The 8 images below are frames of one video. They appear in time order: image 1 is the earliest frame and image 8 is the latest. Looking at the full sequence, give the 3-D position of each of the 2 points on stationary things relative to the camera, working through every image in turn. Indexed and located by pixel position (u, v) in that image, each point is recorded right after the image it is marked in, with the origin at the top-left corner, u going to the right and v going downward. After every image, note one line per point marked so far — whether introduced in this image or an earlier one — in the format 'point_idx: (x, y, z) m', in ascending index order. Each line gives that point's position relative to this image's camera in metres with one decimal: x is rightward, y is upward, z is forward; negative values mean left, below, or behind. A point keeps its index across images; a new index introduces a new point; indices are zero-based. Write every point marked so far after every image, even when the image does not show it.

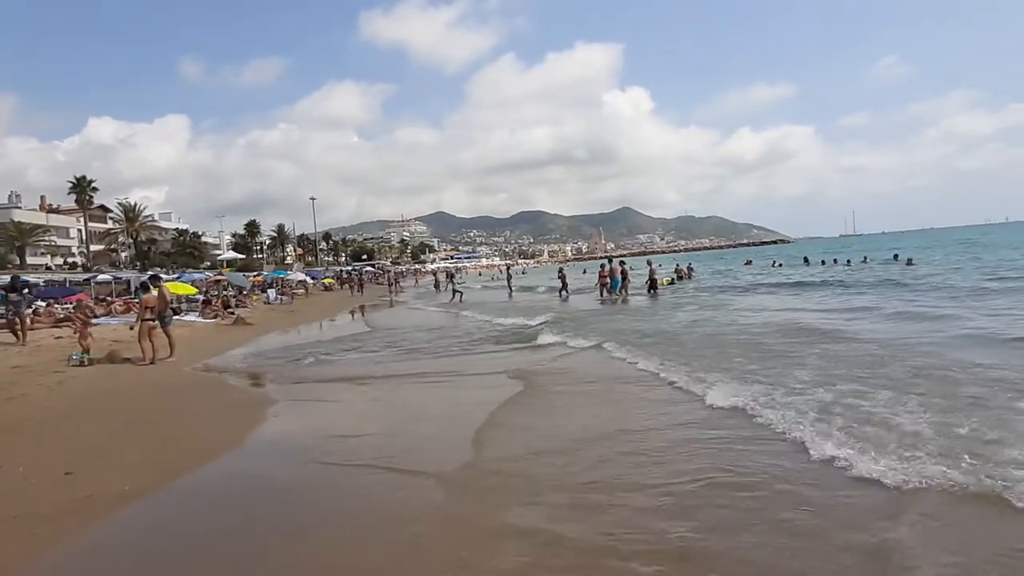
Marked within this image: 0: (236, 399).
0: (-4.3, -1.8, +10.4) m
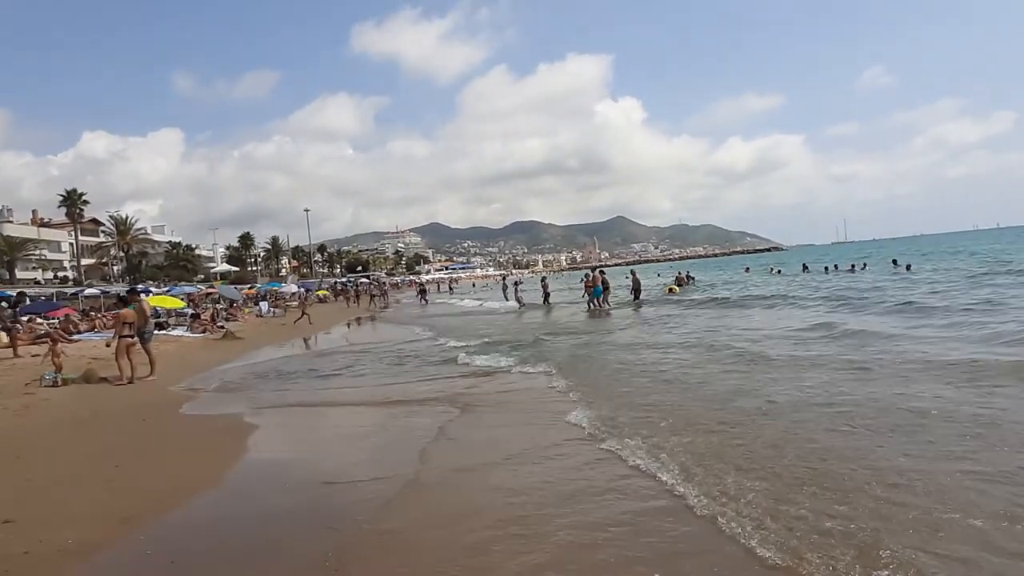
0: (-4.4, -2.0, +9.9) m
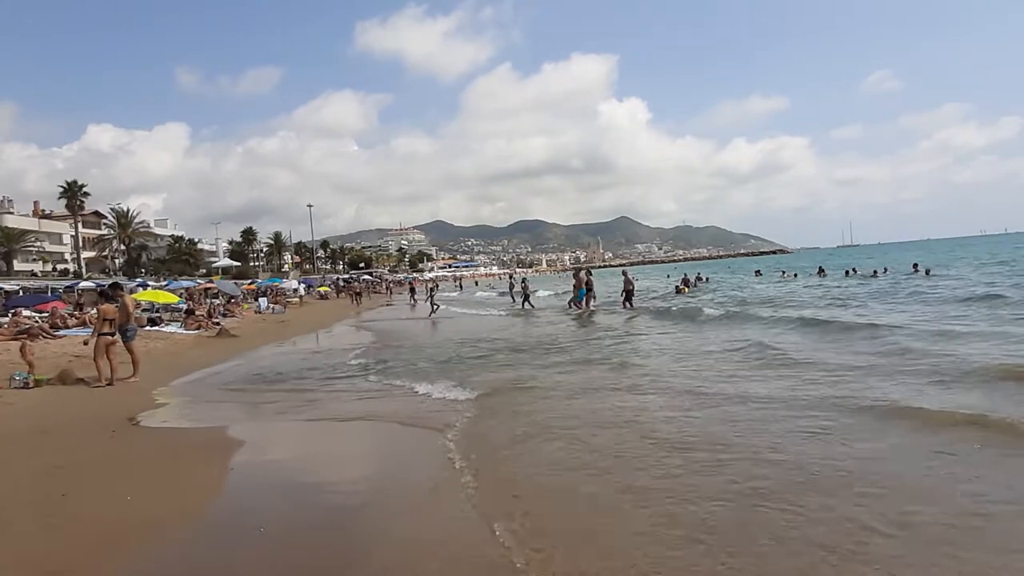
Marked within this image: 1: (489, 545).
0: (-4.1, -1.9, +8.7) m
1: (-0.2, -2.0, +5.2) m
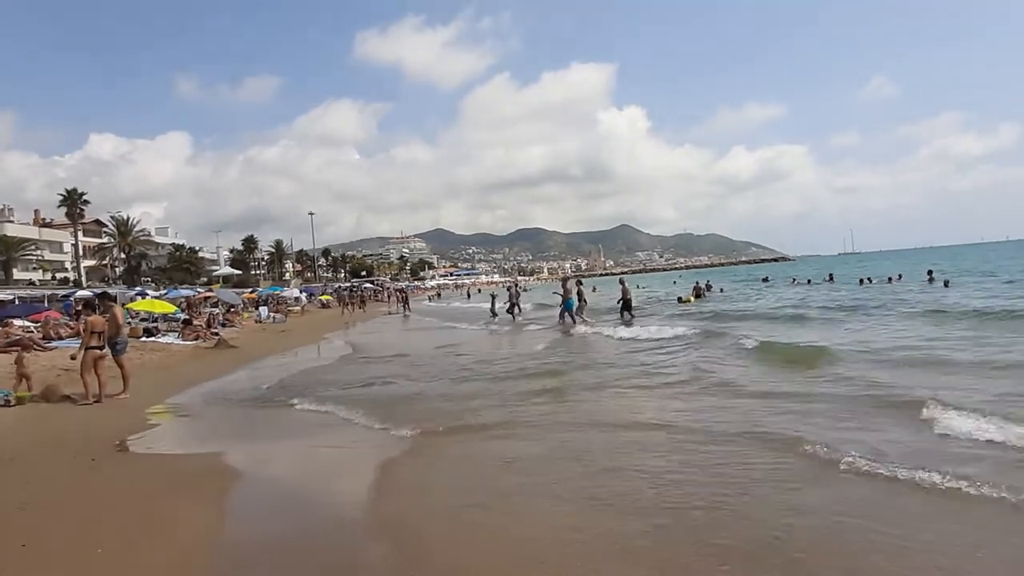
0: (-3.8, -2.1, +7.9) m
1: (+0.1, -2.1, +4.3) m
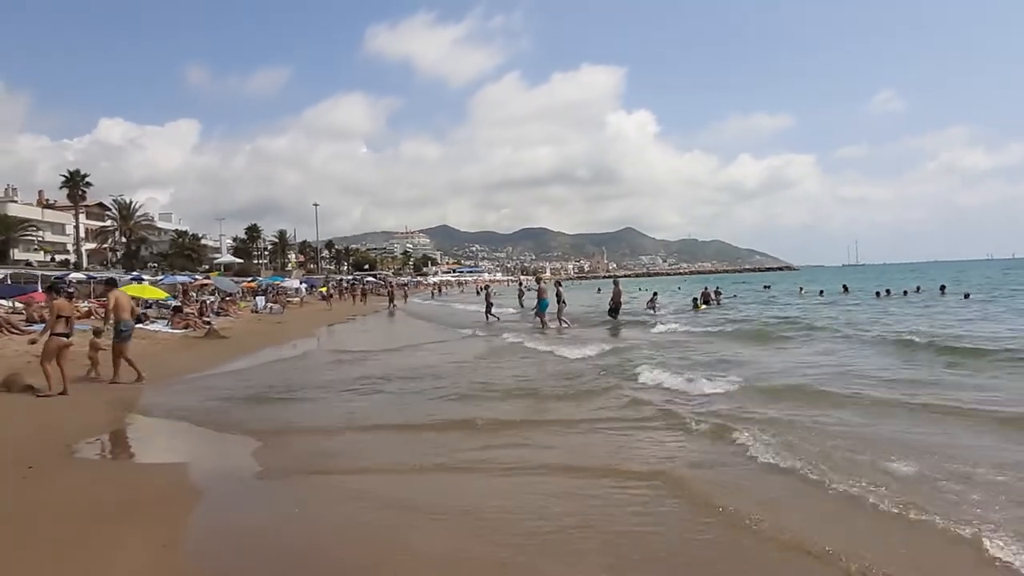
0: (-3.8, -1.9, +7.0) m
1: (+0.2, -2.0, +3.3) m
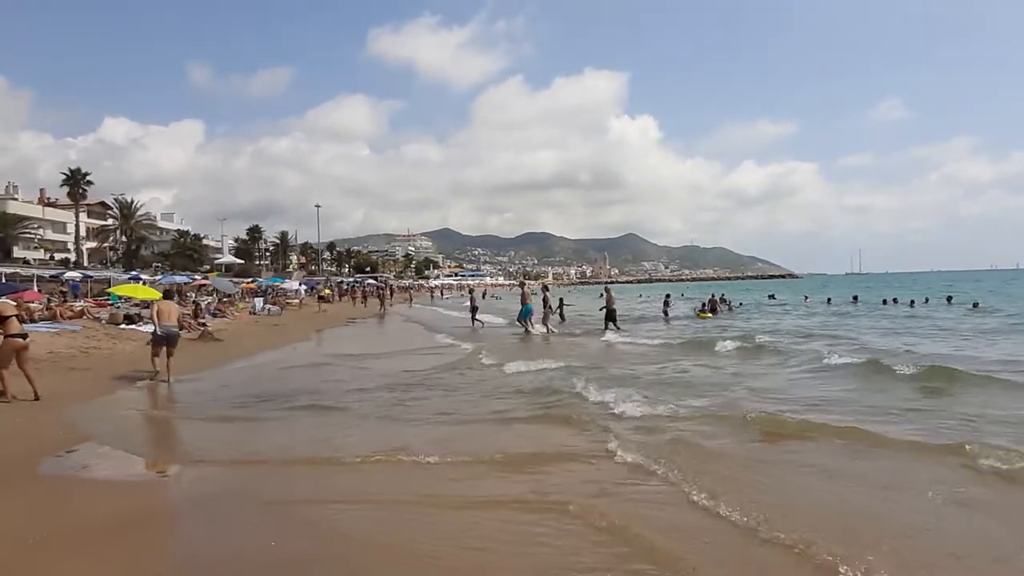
0: (-3.7, -1.9, +6.3) m
1: (+0.3, -2.1, +2.7) m
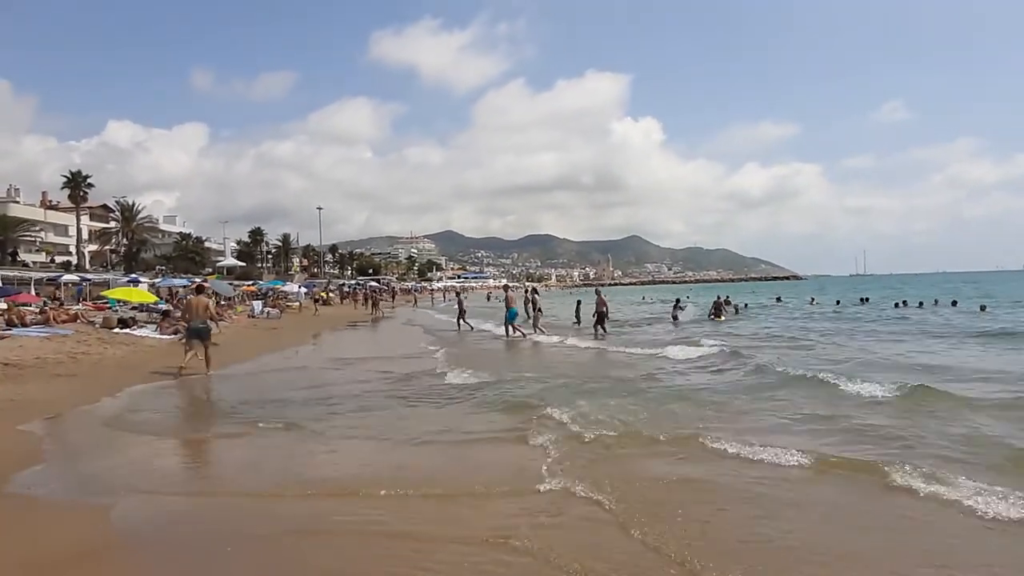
0: (-3.6, -1.9, +5.8) m
1: (+0.3, -2.1, +2.1) m
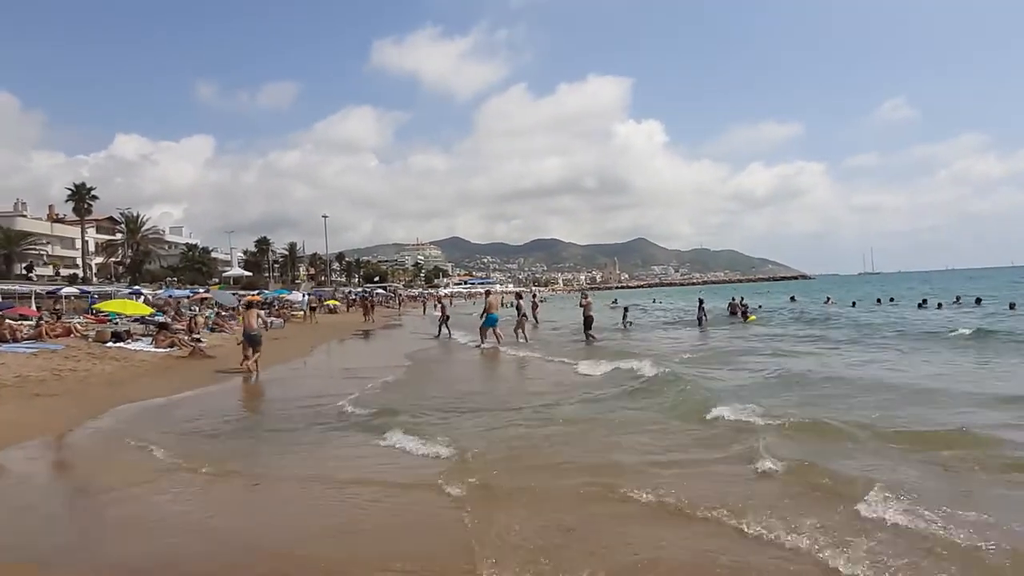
0: (-3.4, -2.0, +4.8) m
1: (+0.5, -2.1, +1.1) m
